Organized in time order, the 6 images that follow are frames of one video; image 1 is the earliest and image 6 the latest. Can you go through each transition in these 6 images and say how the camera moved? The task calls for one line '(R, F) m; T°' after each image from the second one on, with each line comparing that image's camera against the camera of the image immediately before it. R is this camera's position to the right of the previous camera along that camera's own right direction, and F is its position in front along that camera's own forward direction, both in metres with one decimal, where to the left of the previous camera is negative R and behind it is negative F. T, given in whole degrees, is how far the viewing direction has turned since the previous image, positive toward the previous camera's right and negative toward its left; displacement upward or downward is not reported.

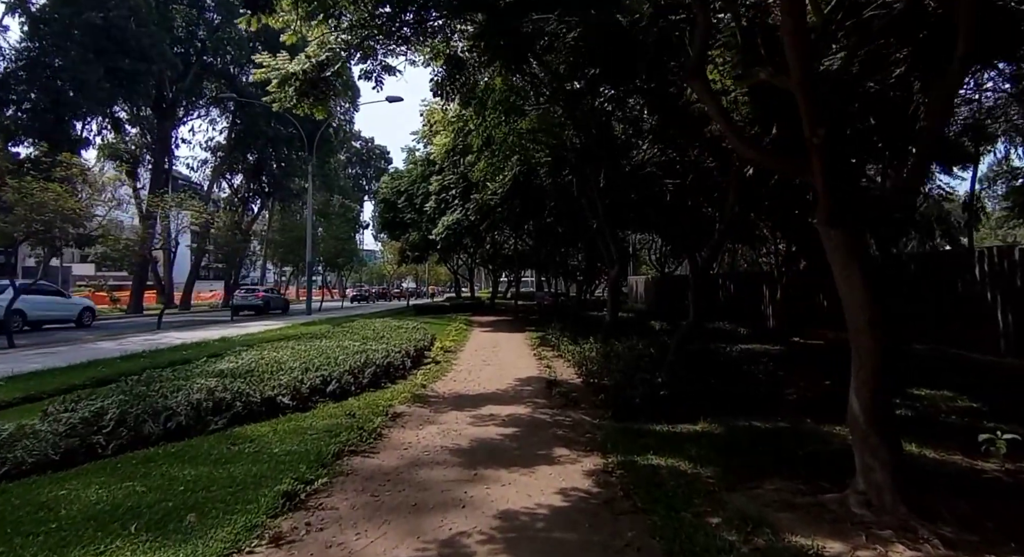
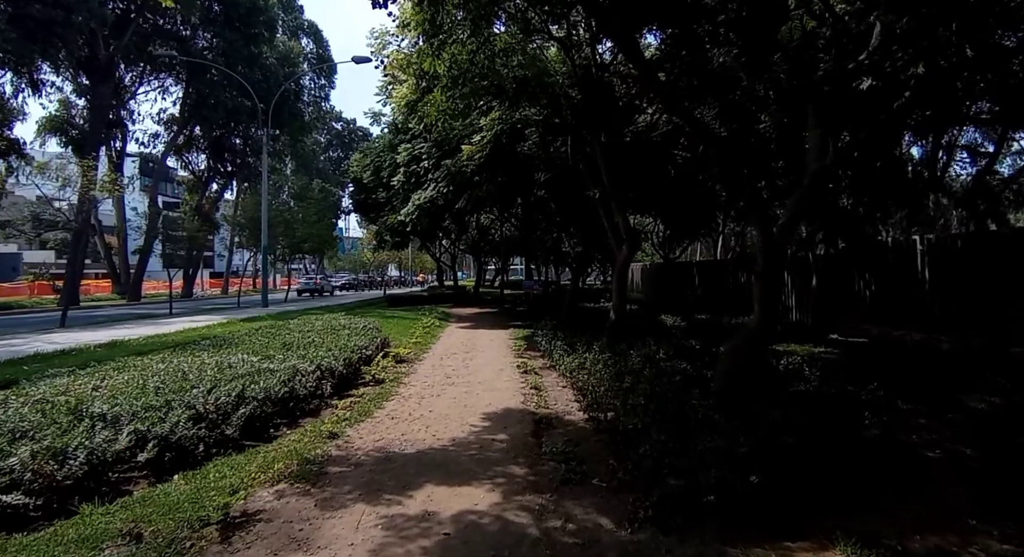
(+0.2, +2.8) m; +1°
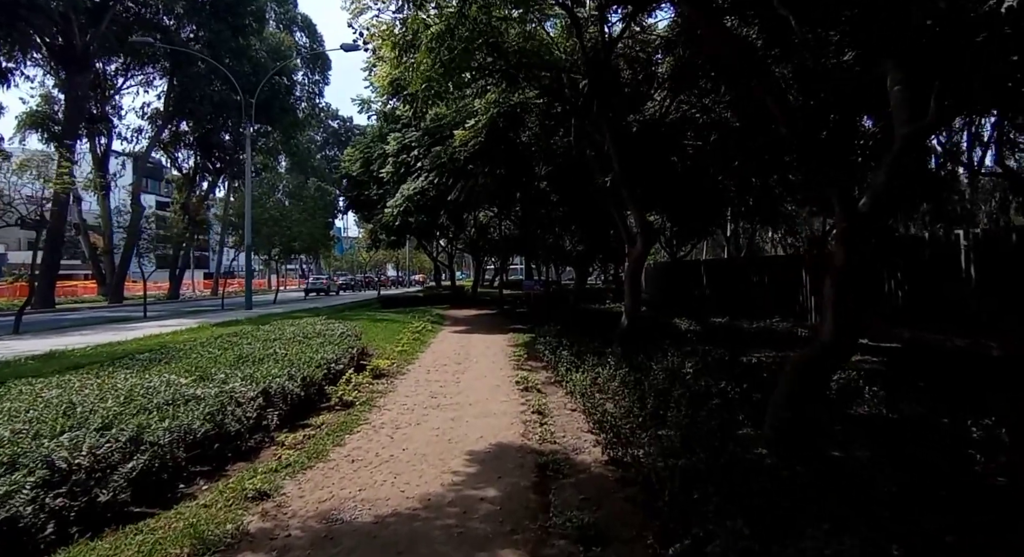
(0.0, +1.2) m; 0°
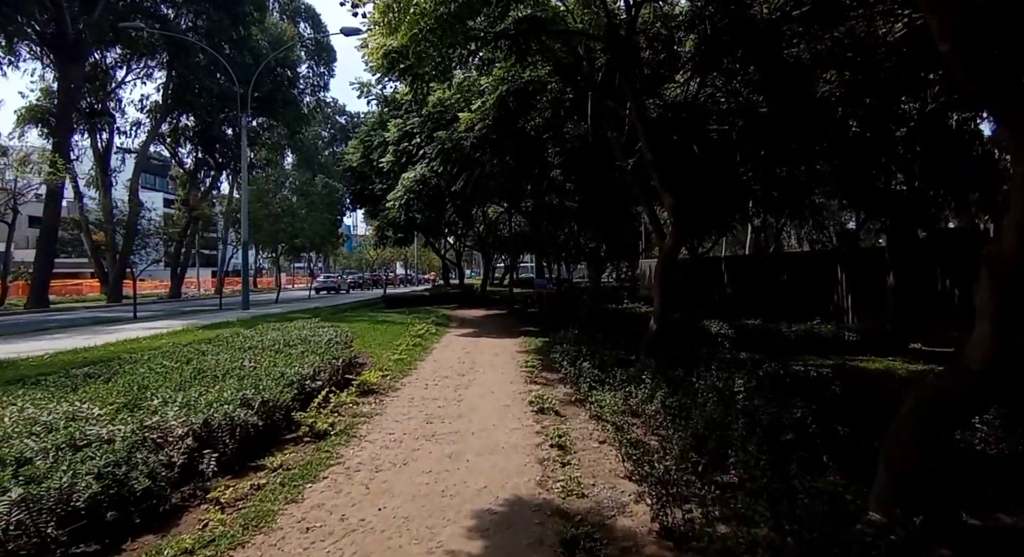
(0.0, +1.2) m; -1°
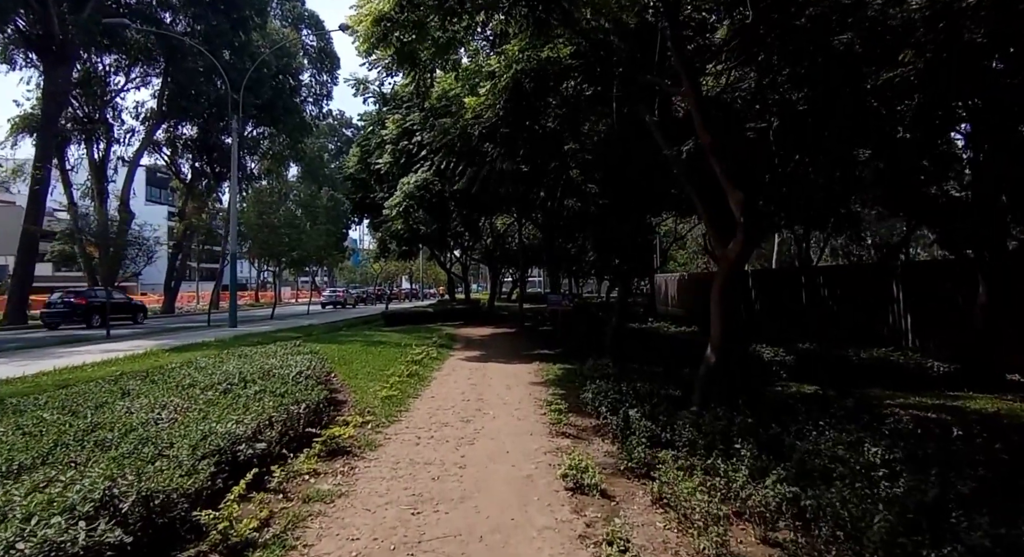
(-0.1, +1.7) m; -1°
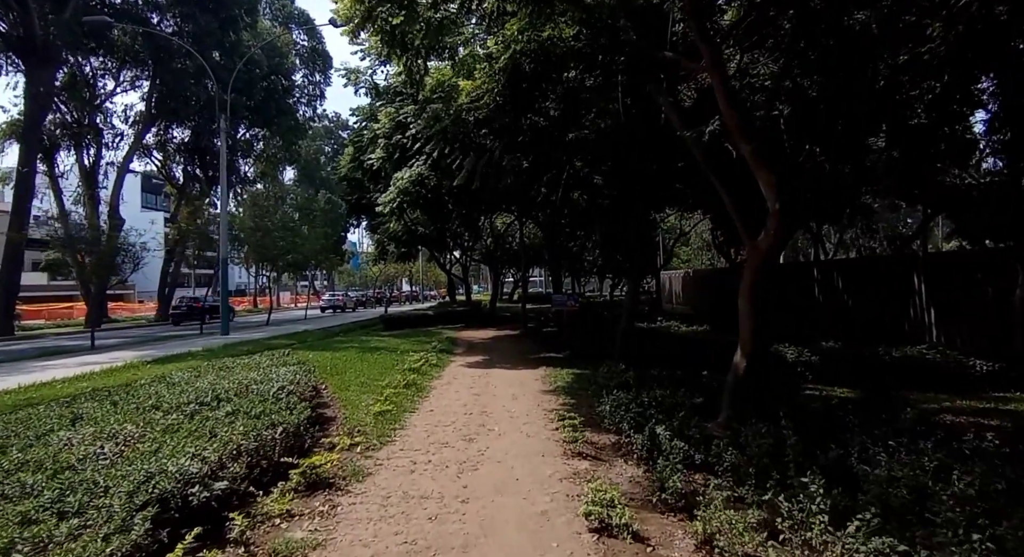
(0.0, +0.7) m; 0°
